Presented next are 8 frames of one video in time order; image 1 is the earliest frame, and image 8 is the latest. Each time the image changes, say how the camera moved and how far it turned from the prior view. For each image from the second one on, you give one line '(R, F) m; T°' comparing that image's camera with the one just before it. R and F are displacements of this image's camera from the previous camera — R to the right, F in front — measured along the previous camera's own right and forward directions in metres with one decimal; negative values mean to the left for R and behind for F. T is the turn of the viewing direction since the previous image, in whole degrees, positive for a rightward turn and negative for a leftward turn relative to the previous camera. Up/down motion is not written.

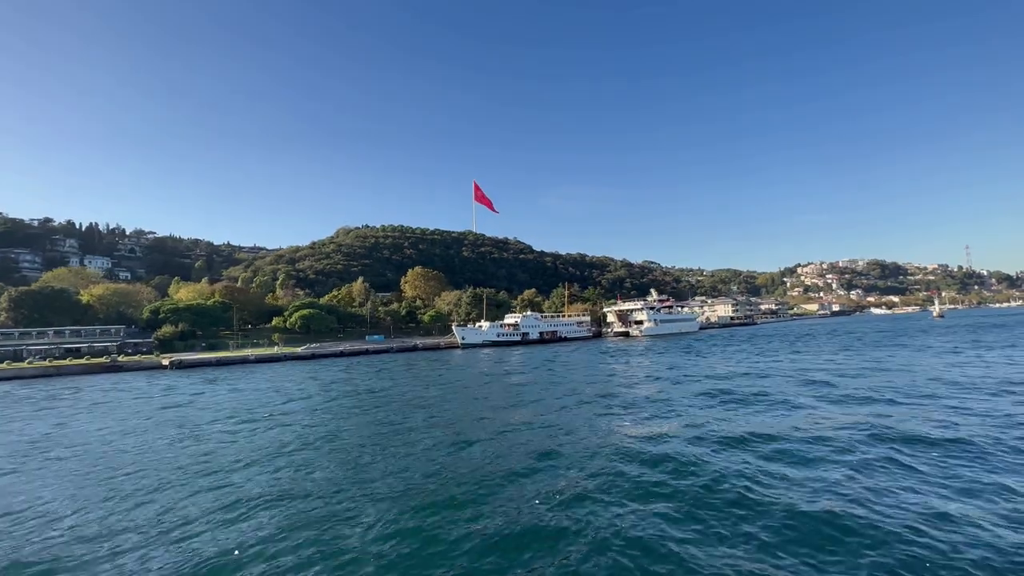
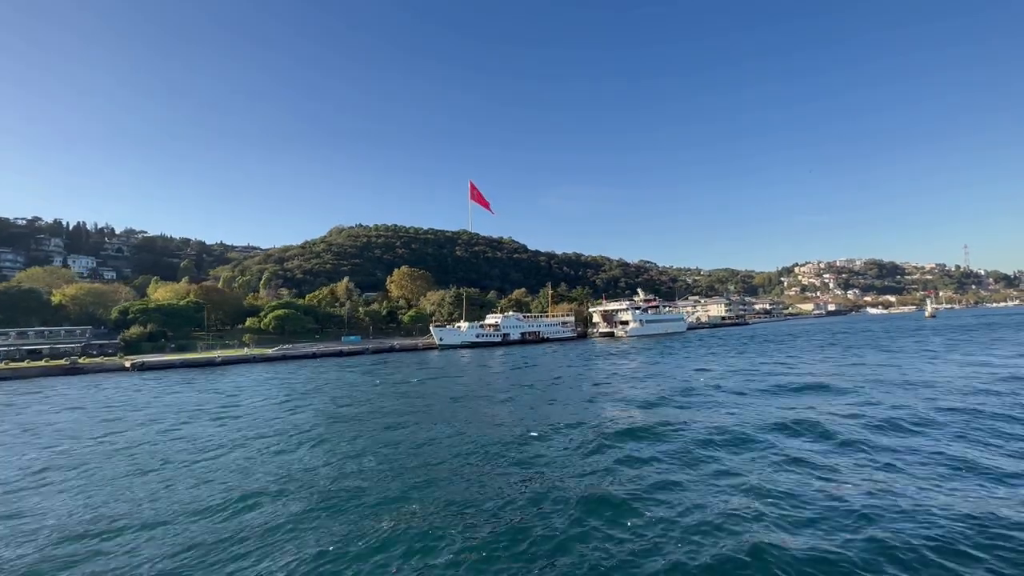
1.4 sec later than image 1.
(+1.6, +0.9) m; 0°
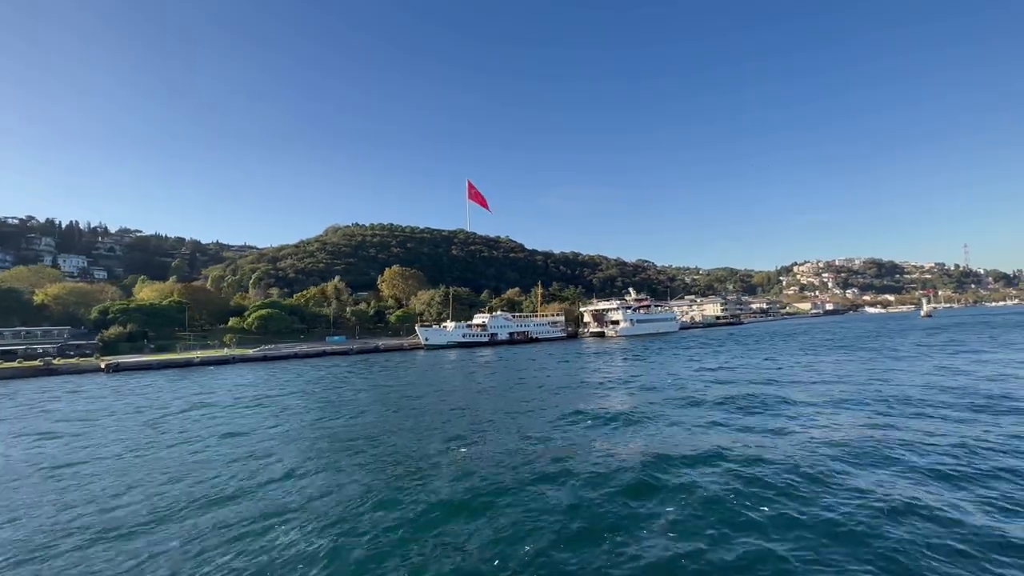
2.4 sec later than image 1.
(+1.1, +0.6) m; 0°
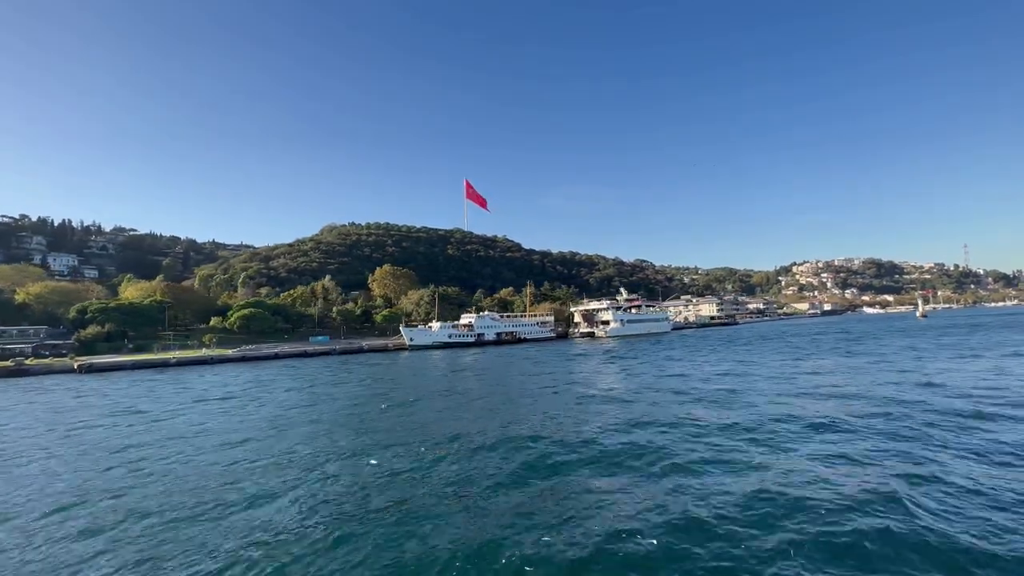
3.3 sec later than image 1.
(+1.1, +0.6) m; 0°
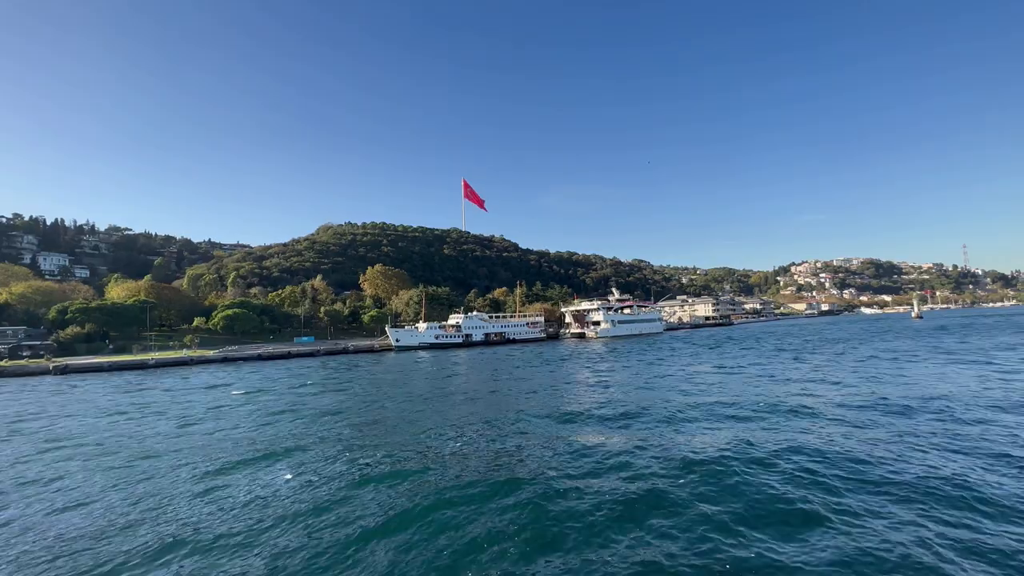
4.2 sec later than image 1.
(+0.9, +0.5) m; 0°
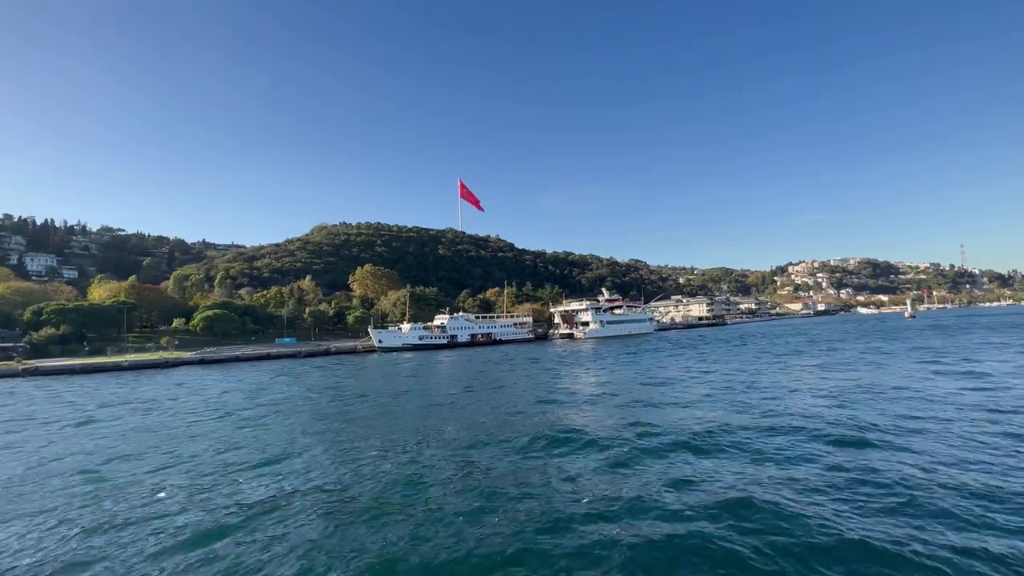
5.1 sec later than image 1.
(+1.0, +0.6) m; 0°
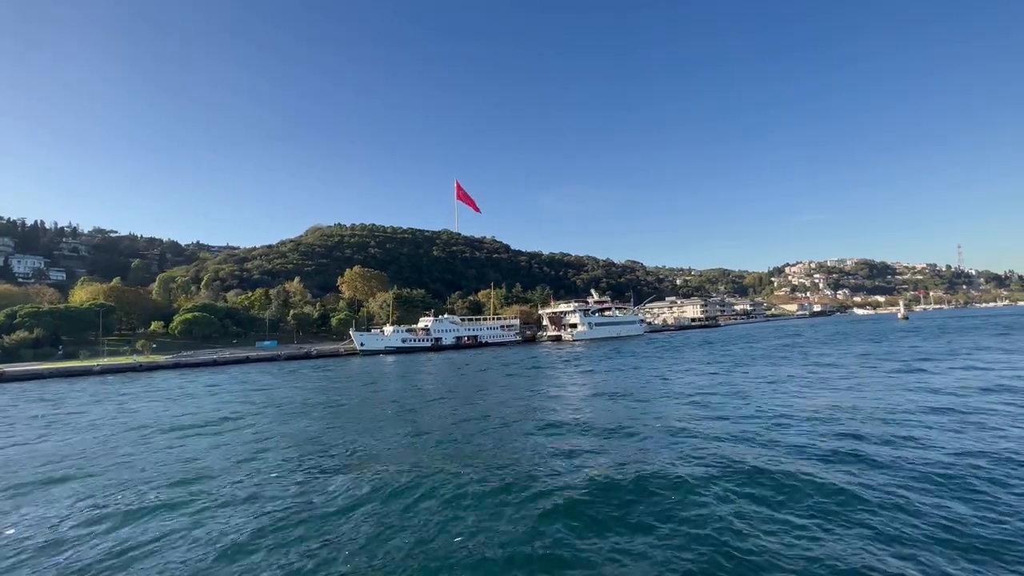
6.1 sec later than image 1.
(+1.1, +0.6) m; 0°
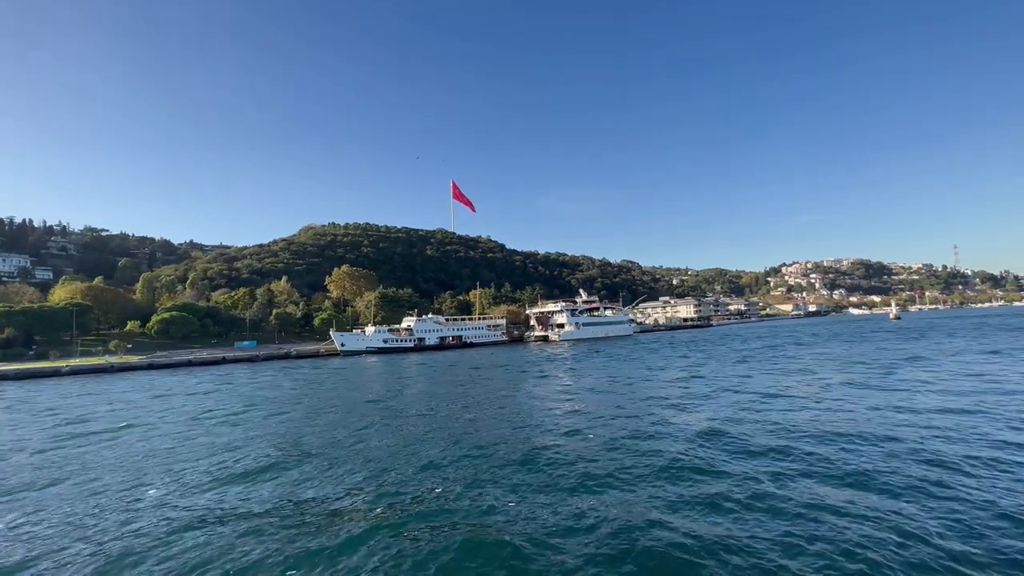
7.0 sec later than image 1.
(+1.1, +0.6) m; 0°
